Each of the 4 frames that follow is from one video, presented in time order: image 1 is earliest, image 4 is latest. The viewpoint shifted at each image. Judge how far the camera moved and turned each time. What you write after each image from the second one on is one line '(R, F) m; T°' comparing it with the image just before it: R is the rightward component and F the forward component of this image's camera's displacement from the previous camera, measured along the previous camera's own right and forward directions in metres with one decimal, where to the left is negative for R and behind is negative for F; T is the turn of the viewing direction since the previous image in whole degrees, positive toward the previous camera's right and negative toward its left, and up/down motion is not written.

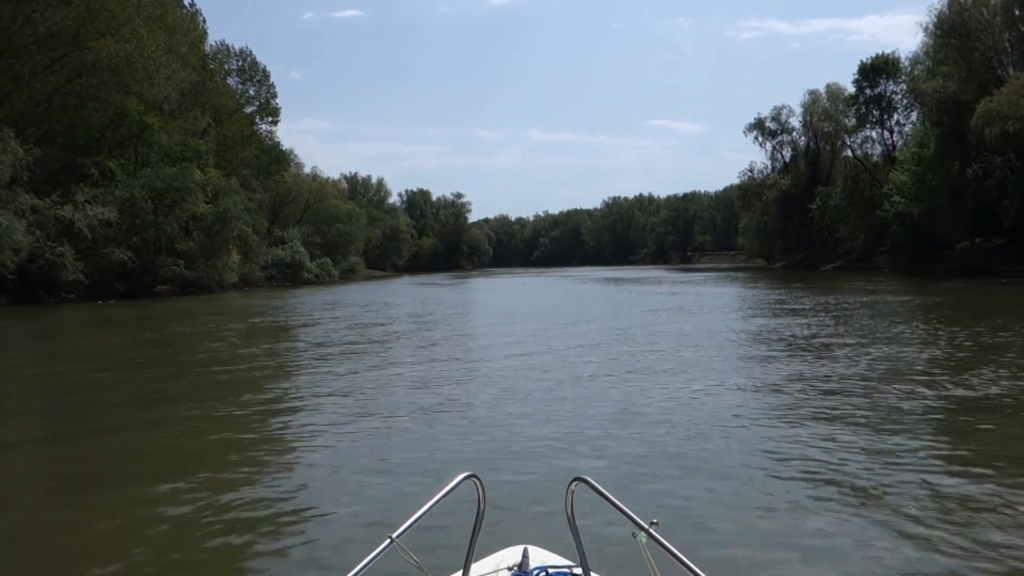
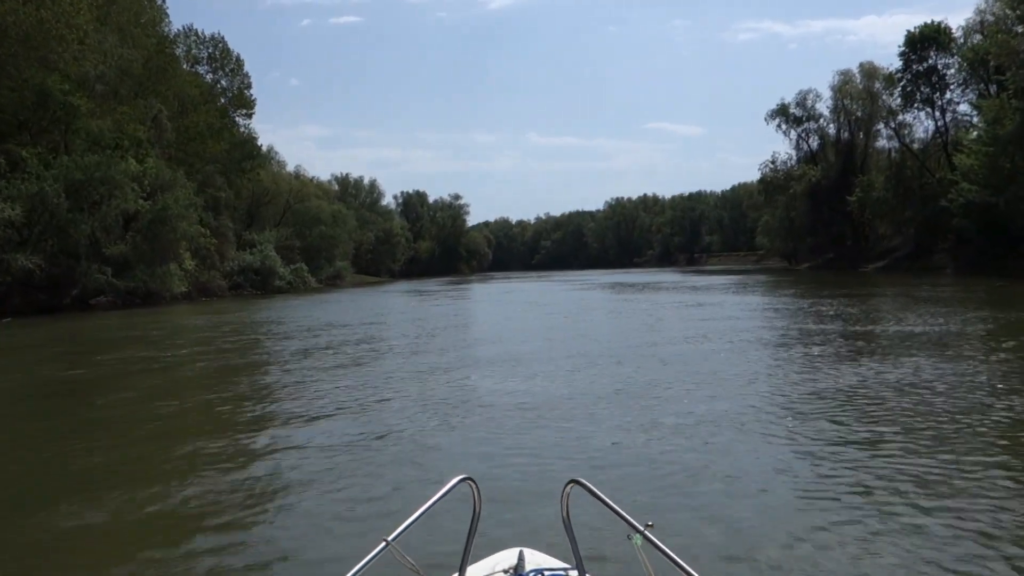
(+0.1, +3.4) m; 0°
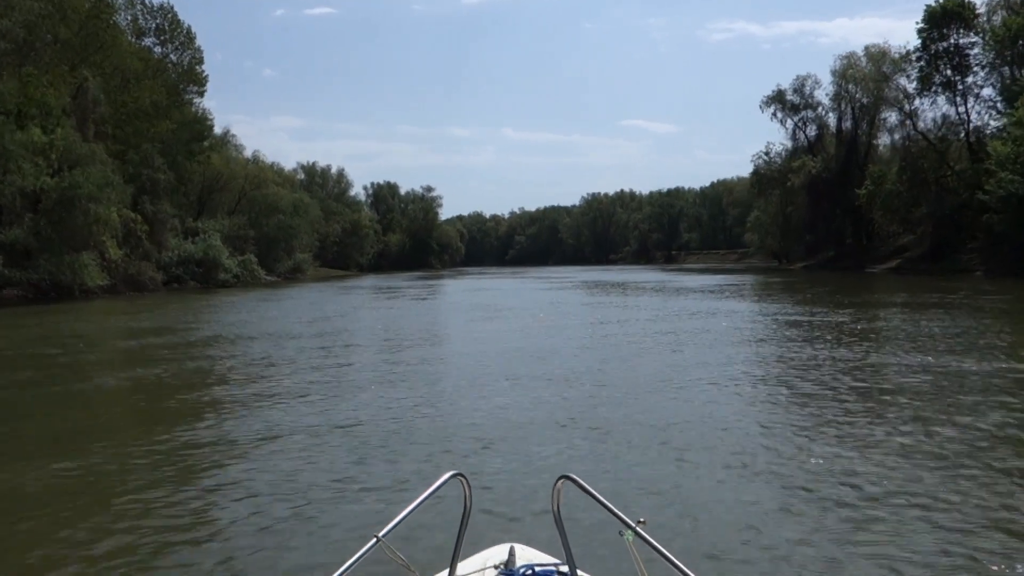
(0.0, +2.5) m; +2°
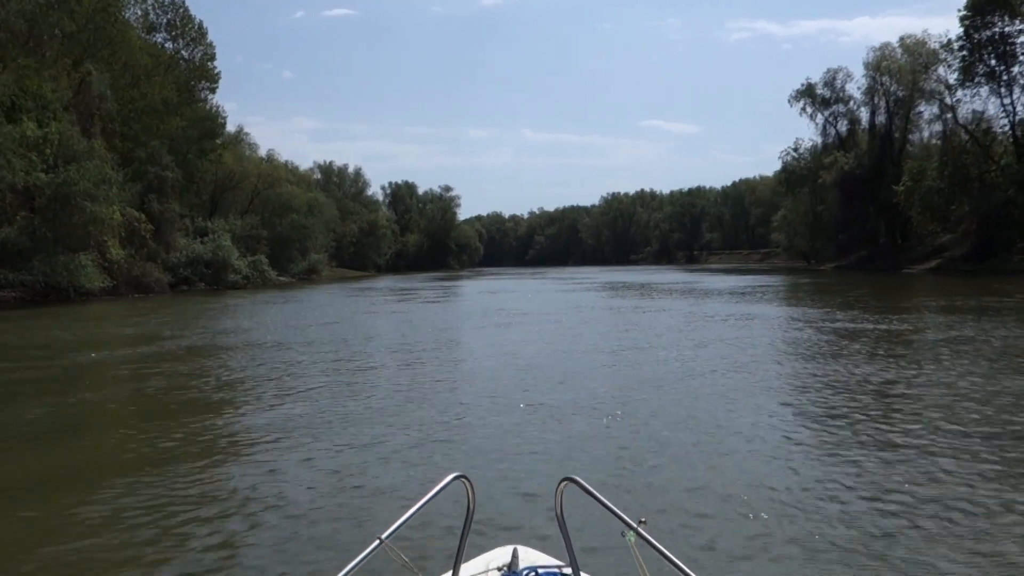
(0.0, +0.9) m; -1°
